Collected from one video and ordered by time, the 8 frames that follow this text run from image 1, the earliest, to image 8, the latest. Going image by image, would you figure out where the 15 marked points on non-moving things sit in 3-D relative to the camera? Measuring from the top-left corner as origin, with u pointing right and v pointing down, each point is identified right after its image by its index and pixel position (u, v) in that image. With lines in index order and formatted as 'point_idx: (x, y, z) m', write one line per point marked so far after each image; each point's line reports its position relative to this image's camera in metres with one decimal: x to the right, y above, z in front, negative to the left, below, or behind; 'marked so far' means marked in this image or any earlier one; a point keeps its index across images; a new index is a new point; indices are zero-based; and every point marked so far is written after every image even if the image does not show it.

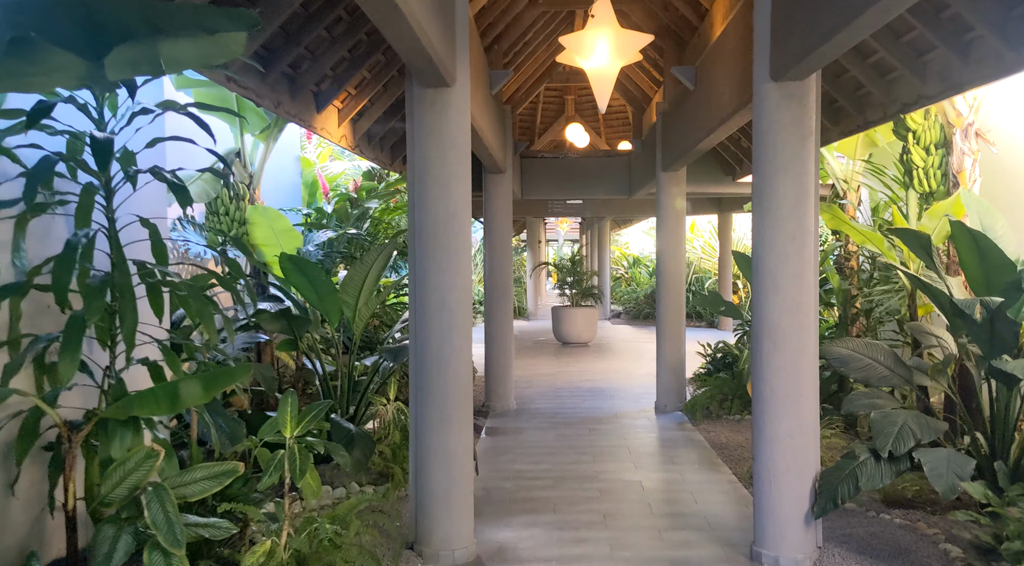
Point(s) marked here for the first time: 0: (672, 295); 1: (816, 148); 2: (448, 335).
0: (+1.4, -0.1, +5.2) m
1: (+1.2, +0.5, +2.5) m
2: (-0.3, -0.2, +2.7) m
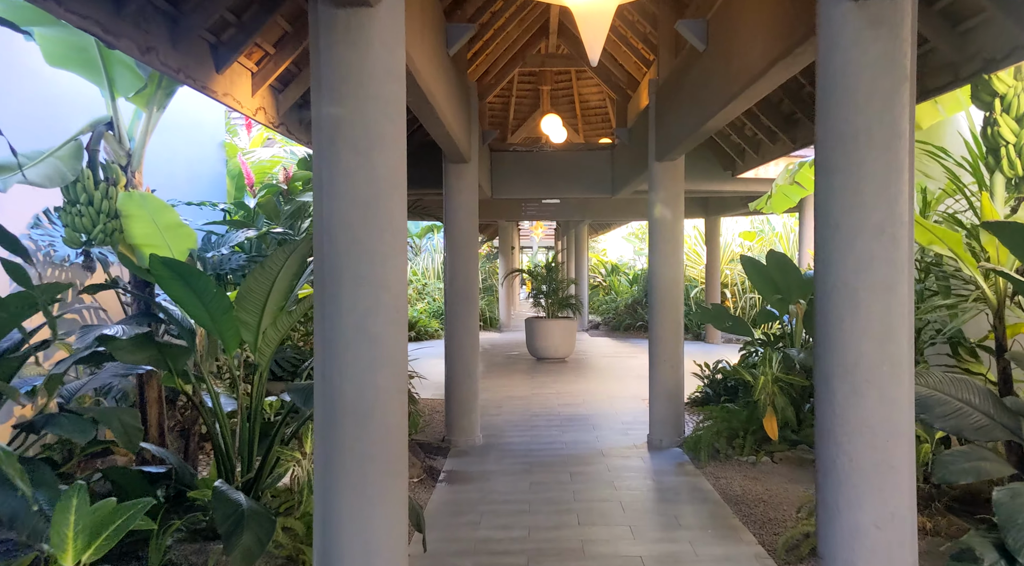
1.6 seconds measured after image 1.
0: (+1.1, -0.2, +4.4) m
1: (+1.1, +0.5, +1.7) m
2: (-0.4, -0.3, +1.8) m
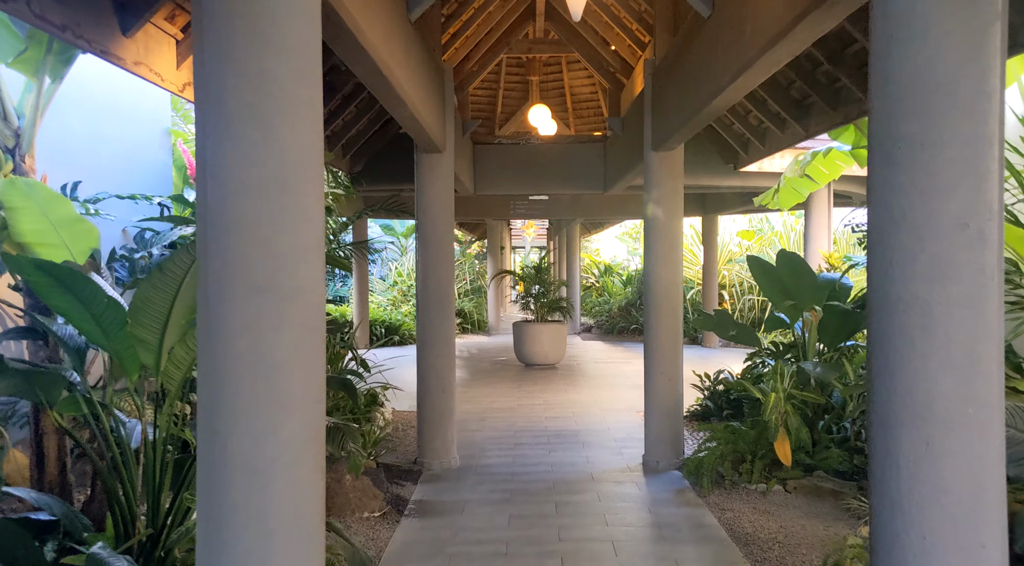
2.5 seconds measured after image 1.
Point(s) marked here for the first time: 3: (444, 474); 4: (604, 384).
0: (+1.0, -0.2, +4.0) m
1: (+1.0, +0.5, +1.2) m
2: (-0.5, -0.3, +1.3) m
3: (-0.4, -1.2, +3.9) m
4: (+1.0, -1.1, +7.0) m
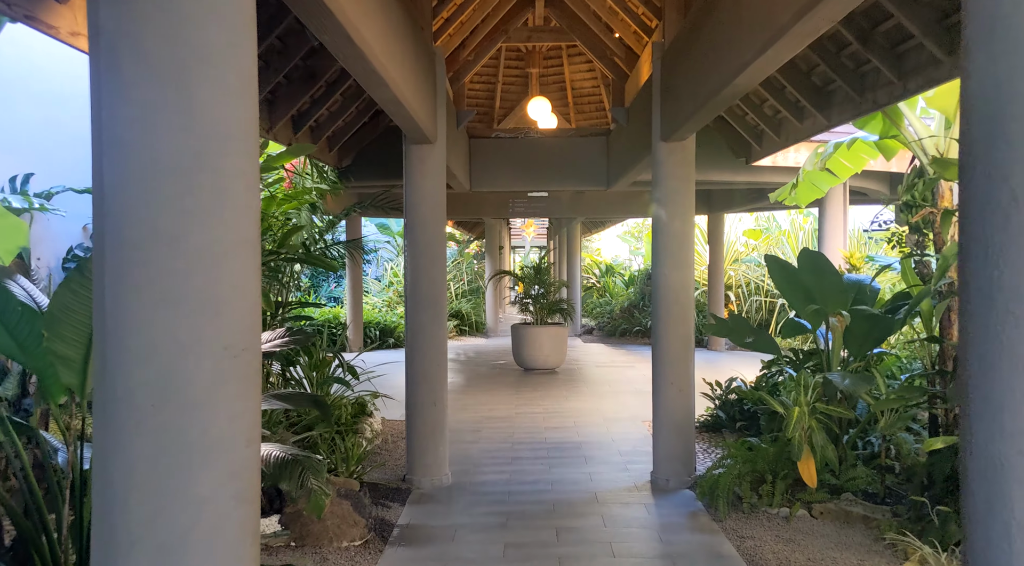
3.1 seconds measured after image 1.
0: (+1.0, -0.2, +3.7) m
1: (+1.0, +0.5, +0.9) m
2: (-0.5, -0.3, +1.0) m
3: (-0.4, -1.2, +3.6) m
4: (+1.0, -1.1, +6.6) m
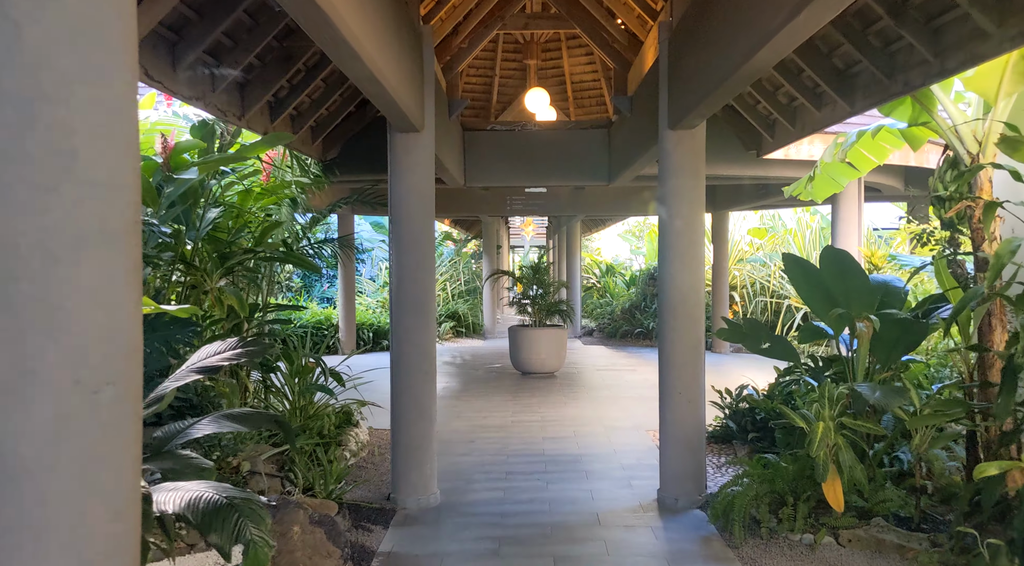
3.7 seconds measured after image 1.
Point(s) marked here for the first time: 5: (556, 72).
0: (+0.9, -0.2, +3.4) m
1: (+0.9, +0.5, +0.6) m
2: (-0.6, -0.3, +0.7) m
3: (-0.5, -1.2, +3.3) m
4: (+1.0, -1.1, +6.3) m
5: (+0.6, +3.1, +9.1) m
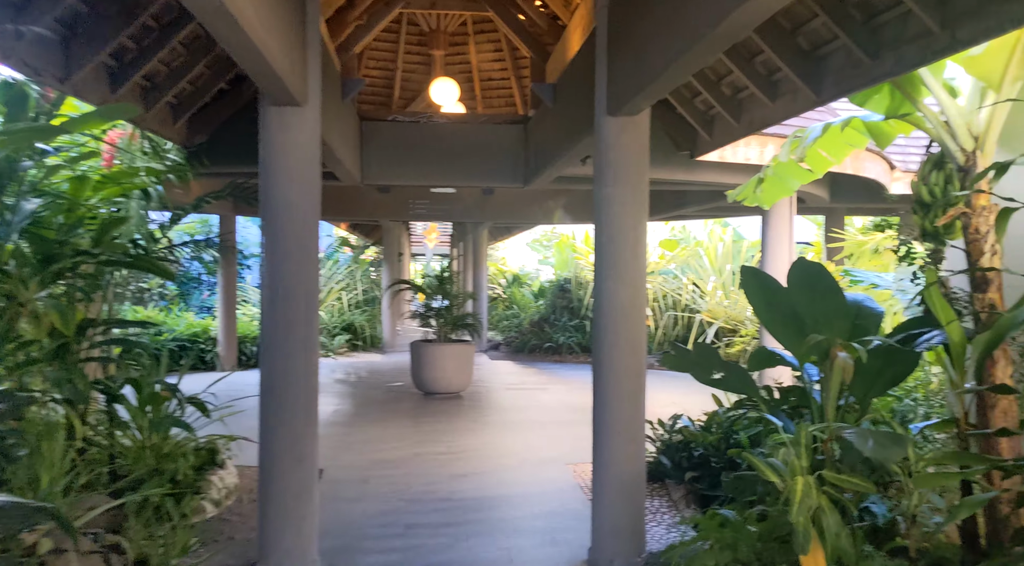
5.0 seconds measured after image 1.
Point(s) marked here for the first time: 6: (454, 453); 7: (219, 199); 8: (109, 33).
0: (+0.5, -0.3, +2.8) m
1: (+0.9, +0.4, +0.1) m
2: (-0.6, -0.3, -0.1) m
3: (-0.9, -1.3, +2.4) m
4: (+0.1, -1.3, +5.7) m
5: (-0.6, +2.9, +8.5) m
6: (-0.4, -1.2, +4.6) m
7: (-1.9, +0.5, +3.8) m
8: (-1.8, +1.1, +2.7) m
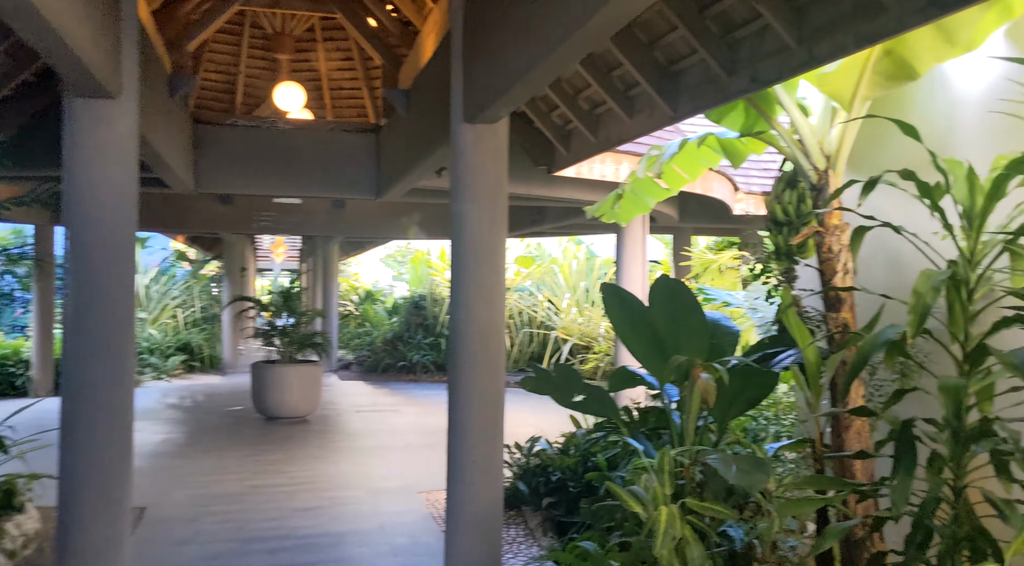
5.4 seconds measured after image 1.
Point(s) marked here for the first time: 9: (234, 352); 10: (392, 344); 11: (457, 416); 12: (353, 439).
0: (-0.1, -0.4, +2.5) m
1: (+0.9, +0.4, 0.0) m
2: (-0.5, -0.3, -0.5) m
3: (-1.4, -1.3, +1.8) m
4: (-1.2, -1.4, +5.2) m
5: (-2.5, +2.7, +7.8) m
6: (-1.4, -1.3, +4.0) m
7: (-2.7, +0.4, +3.0) m
8: (-2.4, +1.1, +1.9) m
9: (-4.5, -1.1, +9.8) m
10: (-1.9, -1.0, +9.9) m
11: (-0.2, -0.5, +2.5) m
12: (-1.4, -1.4, +5.5) m
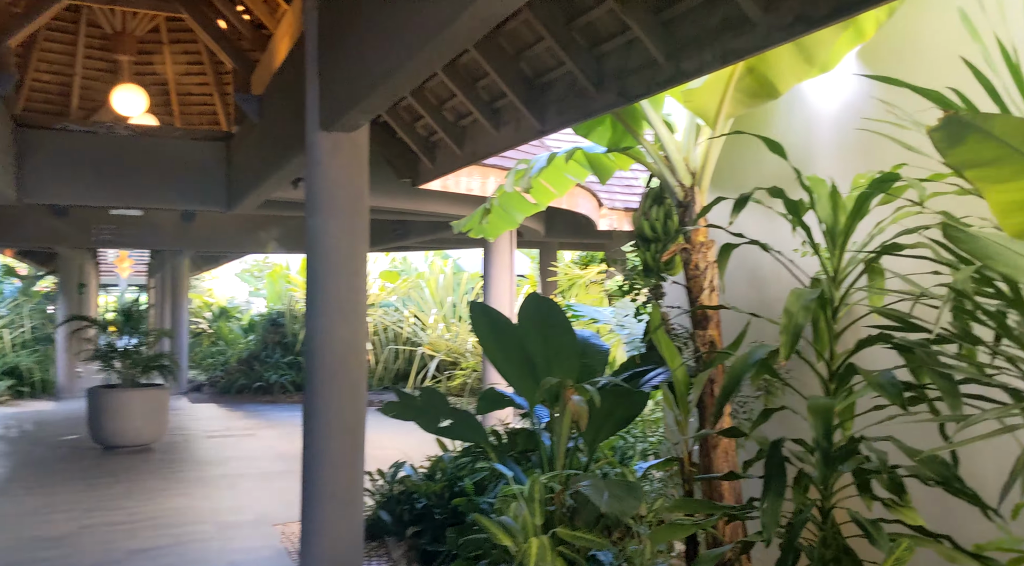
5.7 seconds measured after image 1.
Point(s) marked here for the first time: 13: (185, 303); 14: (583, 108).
0: (-0.6, -0.5, +2.2) m
1: (+0.9, +0.4, 0.0) m
2: (-0.4, -0.3, -0.8) m
3: (-1.7, -1.4, +1.3) m
4: (-2.3, -1.5, +4.6) m
5: (-4.1, +2.5, +7.0) m
6: (-2.2, -1.4, +3.4) m
7: (-3.2, +0.4, +2.2) m
8: (-2.7, +1.0, +1.2) m
9: (-6.4, -1.4, +8.5) m
10: (-3.9, -1.2, +9.0) m
11: (-0.7, -0.6, +2.2) m
12: (-2.5, -1.5, +4.9) m
13: (-4.7, -0.3, +8.7) m
14: (+0.3, +0.7, +2.4) m
